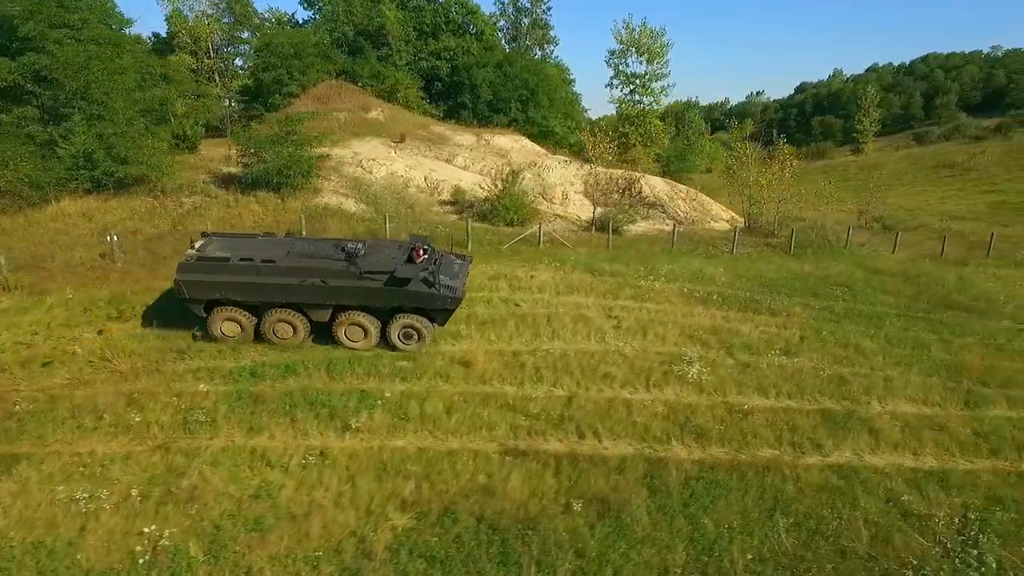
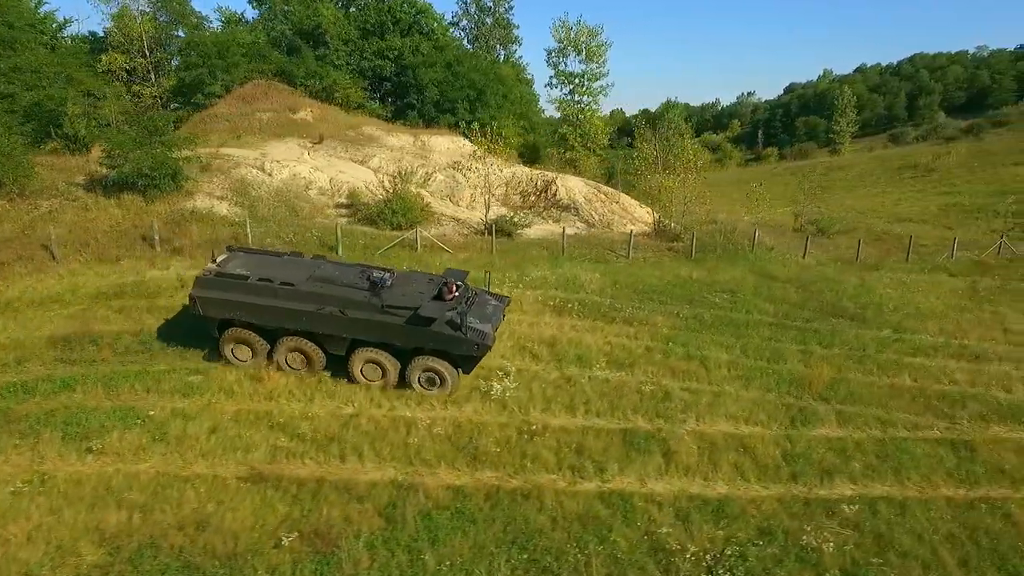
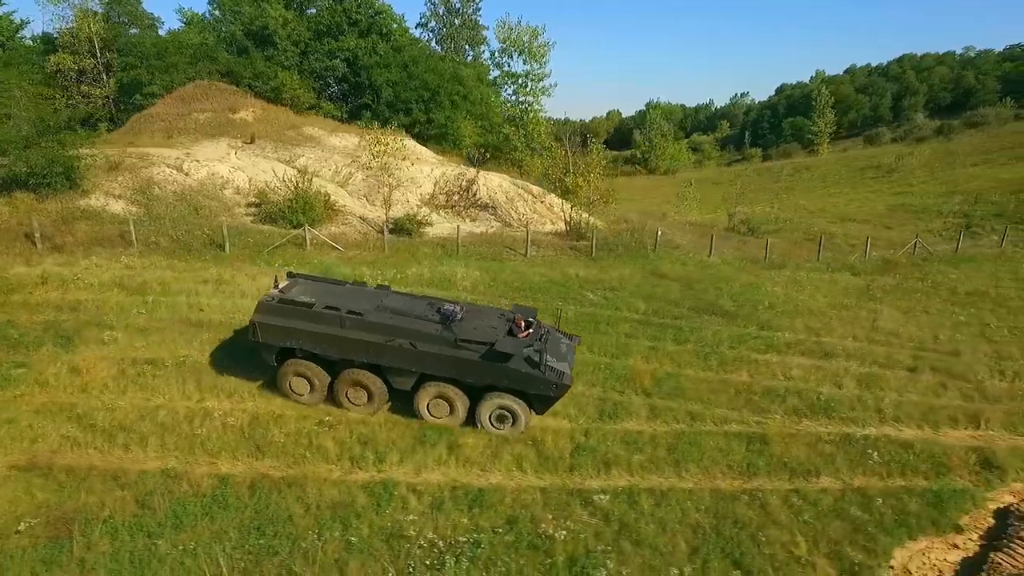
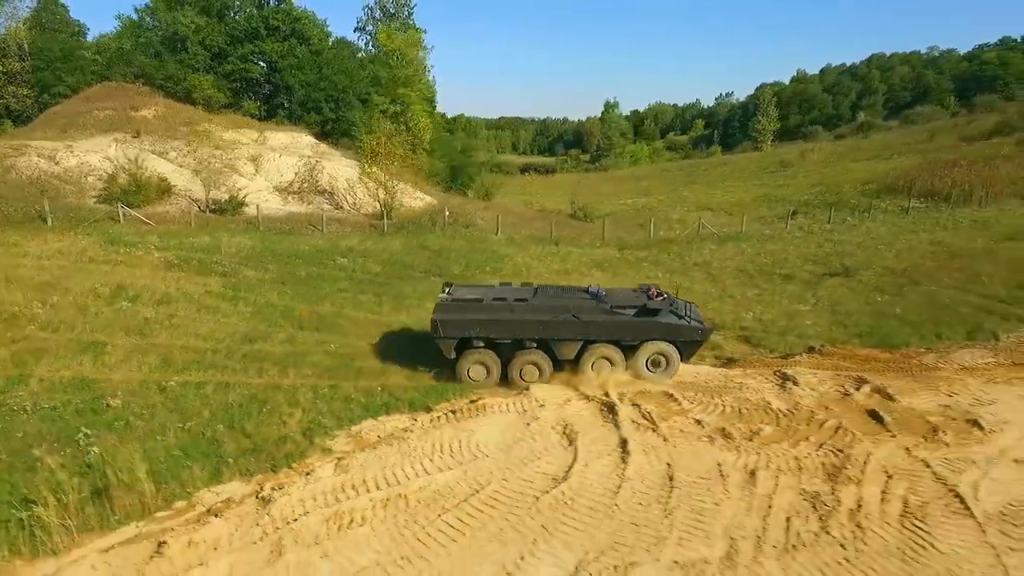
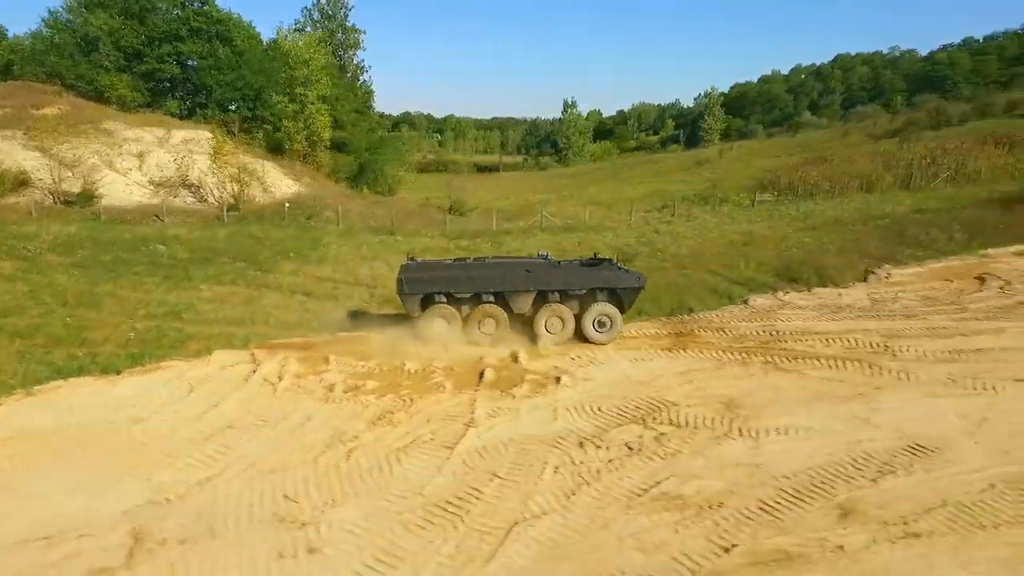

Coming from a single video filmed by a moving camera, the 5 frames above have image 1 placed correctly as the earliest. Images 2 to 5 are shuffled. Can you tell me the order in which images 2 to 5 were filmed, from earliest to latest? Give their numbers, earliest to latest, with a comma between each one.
2, 3, 4, 5
